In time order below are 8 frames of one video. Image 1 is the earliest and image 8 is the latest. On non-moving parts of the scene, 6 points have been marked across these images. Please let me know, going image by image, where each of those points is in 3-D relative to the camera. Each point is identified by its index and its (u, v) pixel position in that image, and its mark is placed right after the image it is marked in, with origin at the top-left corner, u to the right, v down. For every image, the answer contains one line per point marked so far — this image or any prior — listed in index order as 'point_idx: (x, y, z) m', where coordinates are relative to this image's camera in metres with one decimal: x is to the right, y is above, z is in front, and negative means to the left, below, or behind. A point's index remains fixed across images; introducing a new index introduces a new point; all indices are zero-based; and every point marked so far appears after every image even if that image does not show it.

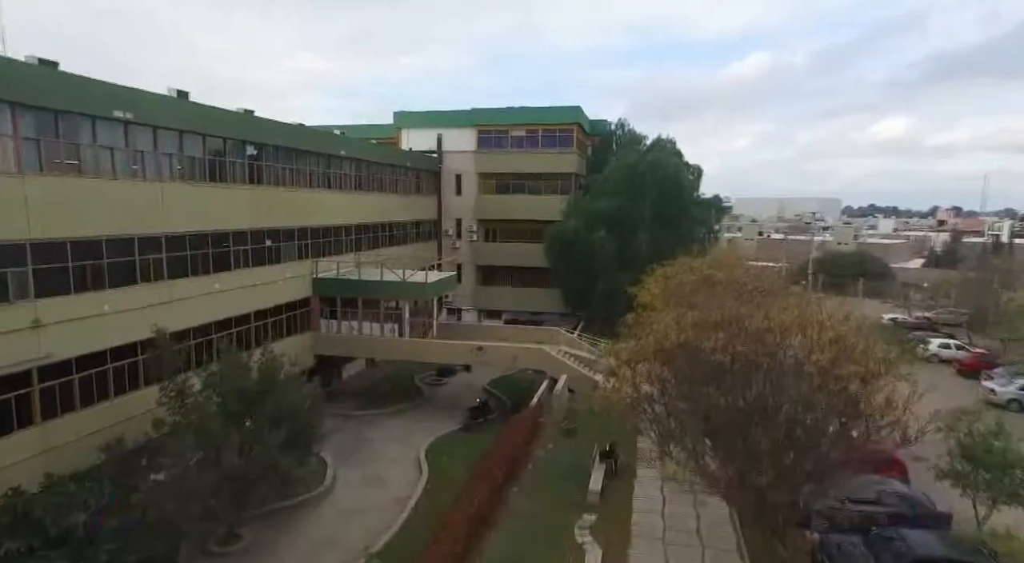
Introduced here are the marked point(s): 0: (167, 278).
0: (-8.1, 0.0, +15.4) m
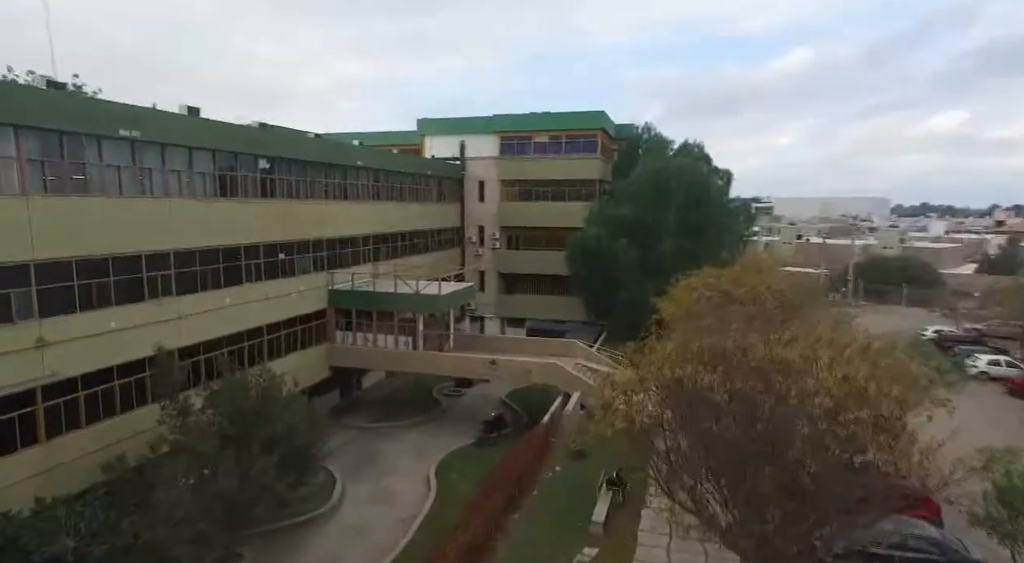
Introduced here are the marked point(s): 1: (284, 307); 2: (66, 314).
0: (-7.9, -0.3, +15.6) m
1: (-6.4, -0.7, +18.7) m
2: (-8.9, -0.7, +13.2) m
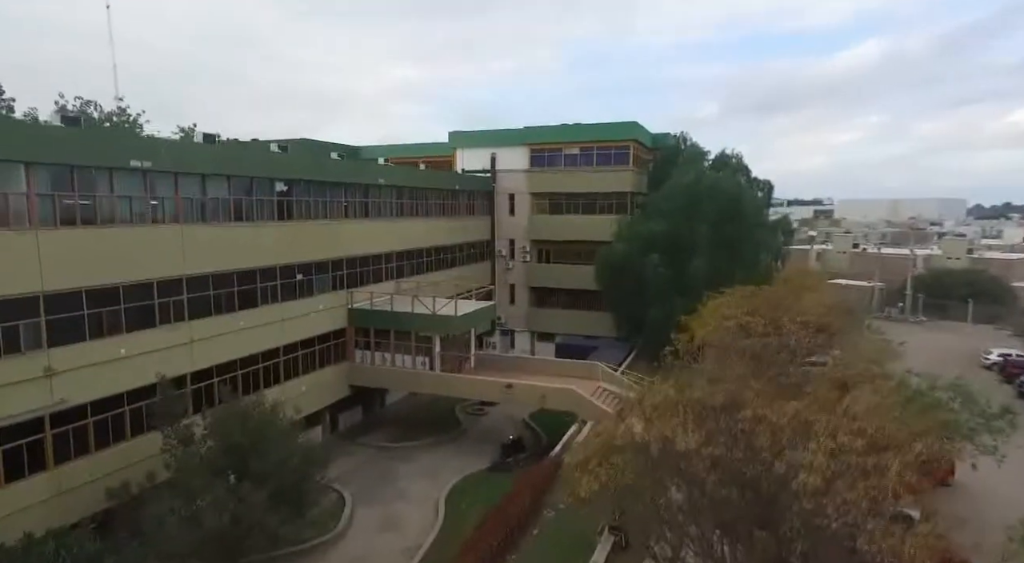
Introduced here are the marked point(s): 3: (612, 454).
0: (-7.8, -0.9, +15.9) m
1: (-6.0, -1.3, +18.9) m
2: (-9.0, -1.3, +13.6) m
3: (+1.4, -2.5, +9.6) m
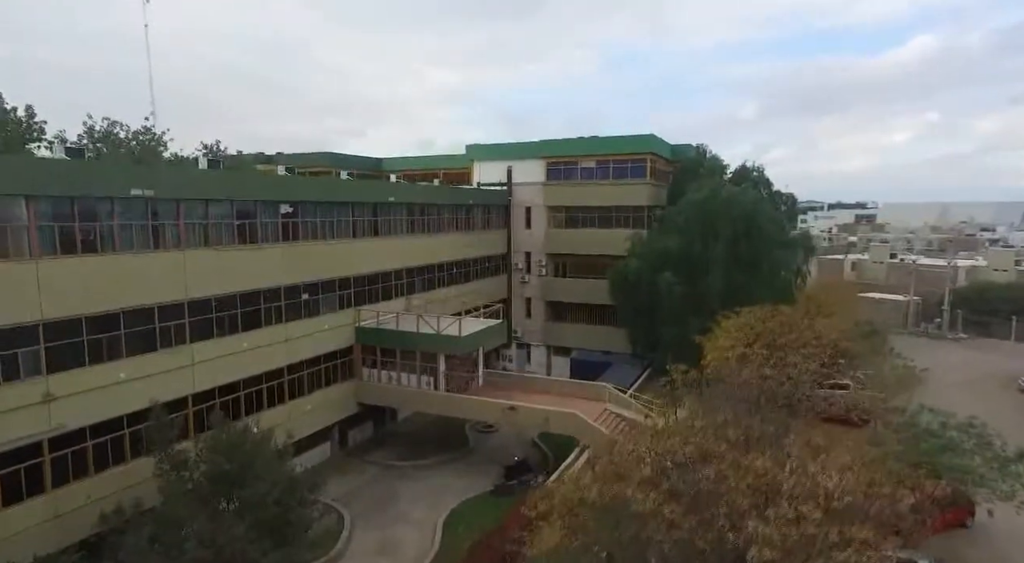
0: (-7.9, -1.5, +16.2) m
1: (-5.9, -1.9, +19.1) m
2: (-9.2, -1.8, +14.0) m
3: (+0.9, -3.1, +9.3) m
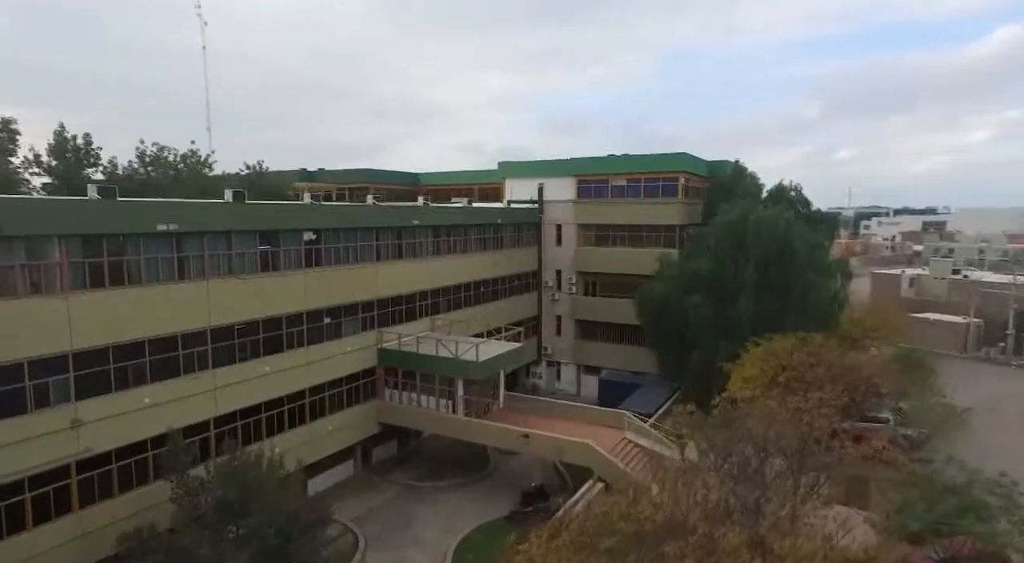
0: (-7.7, -2.2, +16.9) m
1: (-5.4, -2.6, +19.6) m
2: (-9.2, -2.6, +14.9) m
3: (+0.4, -4.0, +9.3) m
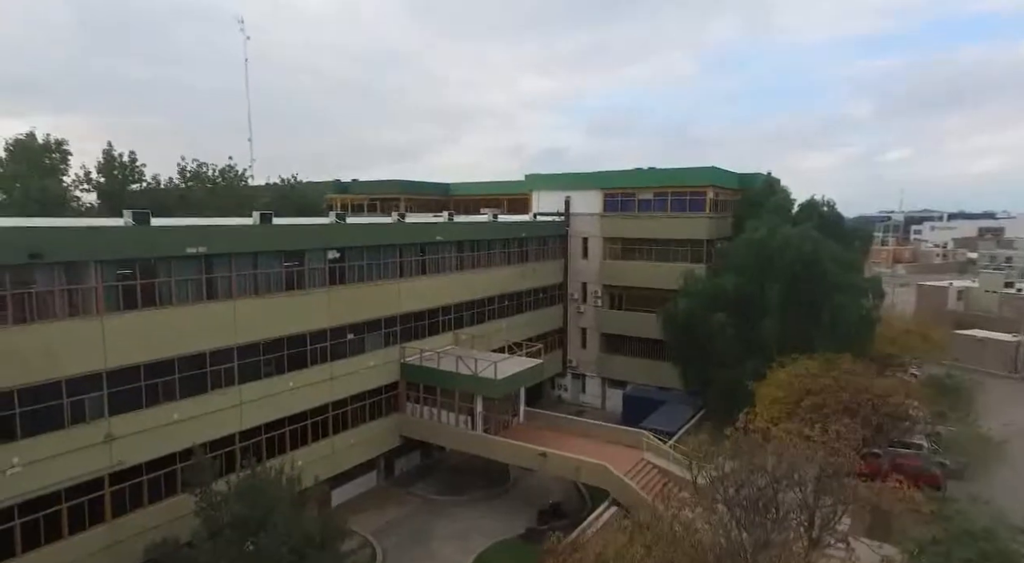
0: (-7.3, -2.7, +17.6) m
1: (-4.9, -3.1, +20.2) m
2: (-9.0, -3.1, +15.7) m
3: (+0.2, -4.7, +9.4) m
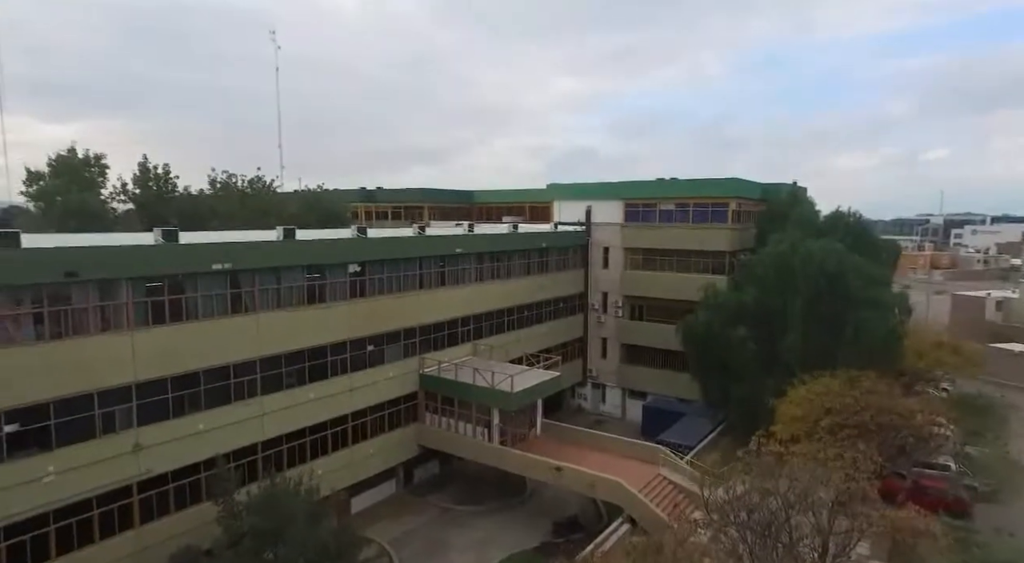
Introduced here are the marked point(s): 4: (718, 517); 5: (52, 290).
0: (-6.9, -3.1, +18.2) m
1: (-4.4, -3.5, +20.6) m
2: (-8.7, -3.5, +16.4) m
3: (+0.1, -5.2, +9.6) m
4: (+4.6, -5.3, +14.9) m
5: (-10.1, -0.2, +14.5) m
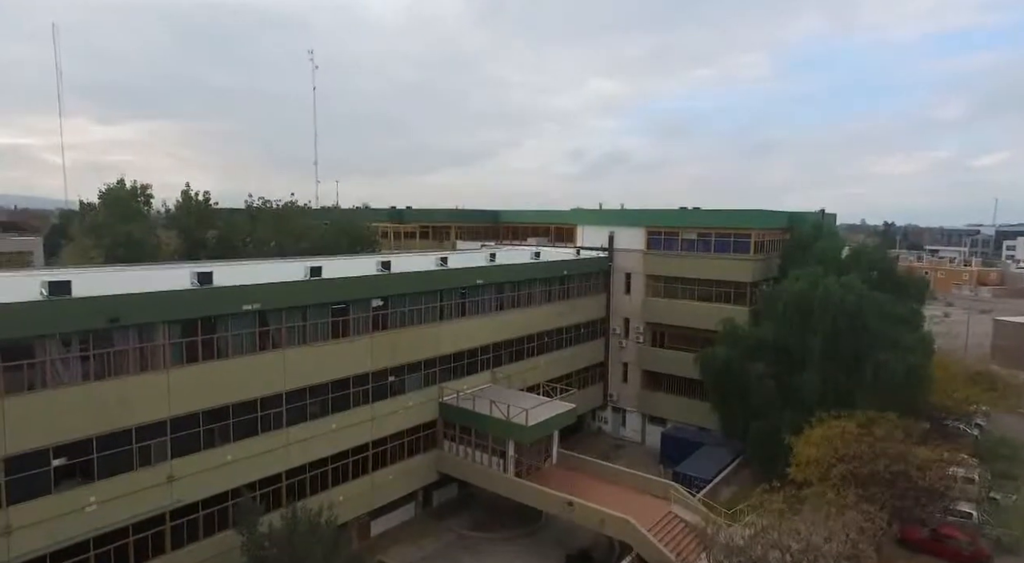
0: (-6.6, -4.2, +19.2) m
1: (-3.9, -4.6, +21.5) m
2: (-8.5, -4.6, +17.5) m
3: (-0.2, -6.6, +10.2) m
4: (+4.7, -6.6, +15.2) m
5: (-10.0, -1.3, +15.7) m
